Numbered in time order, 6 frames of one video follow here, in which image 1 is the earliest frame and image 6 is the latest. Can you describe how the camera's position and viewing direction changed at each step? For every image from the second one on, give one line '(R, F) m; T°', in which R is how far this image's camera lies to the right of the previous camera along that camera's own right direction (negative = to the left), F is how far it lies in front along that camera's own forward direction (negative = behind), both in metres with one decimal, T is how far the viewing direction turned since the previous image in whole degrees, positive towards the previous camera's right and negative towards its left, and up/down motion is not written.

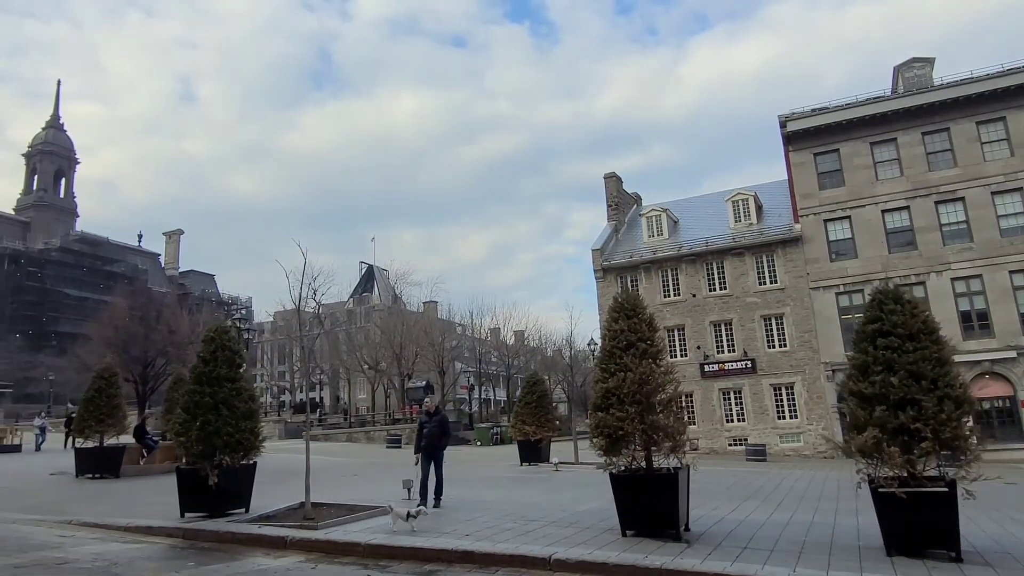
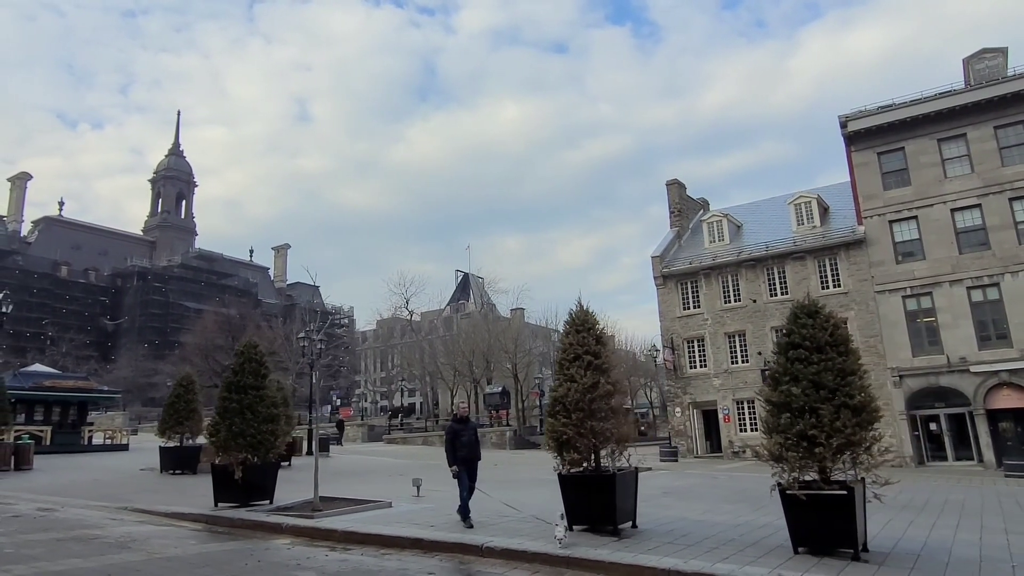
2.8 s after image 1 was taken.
(+1.8, -0.9) m; -8°
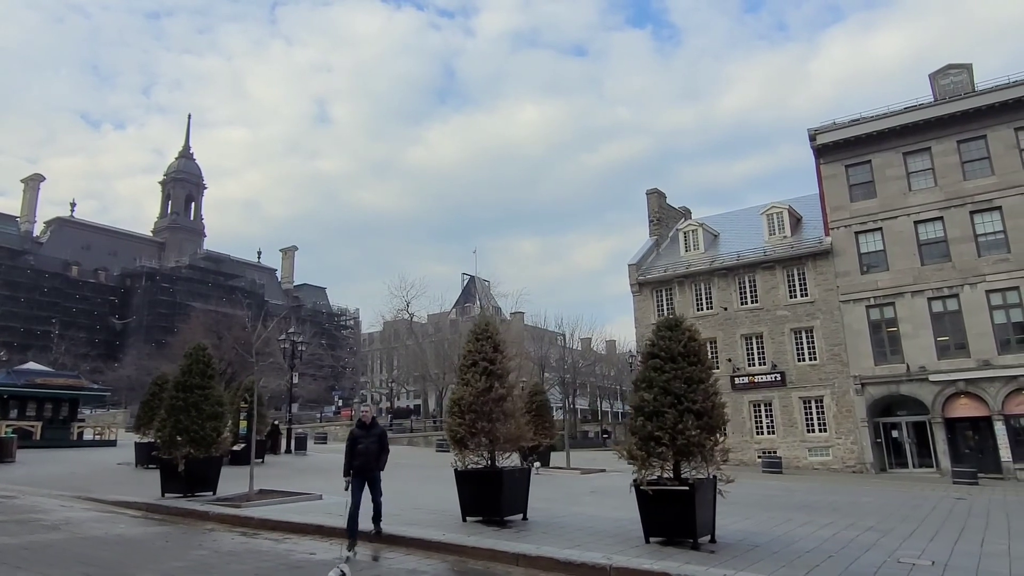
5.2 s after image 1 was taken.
(+1.5, -0.9) m; -1°
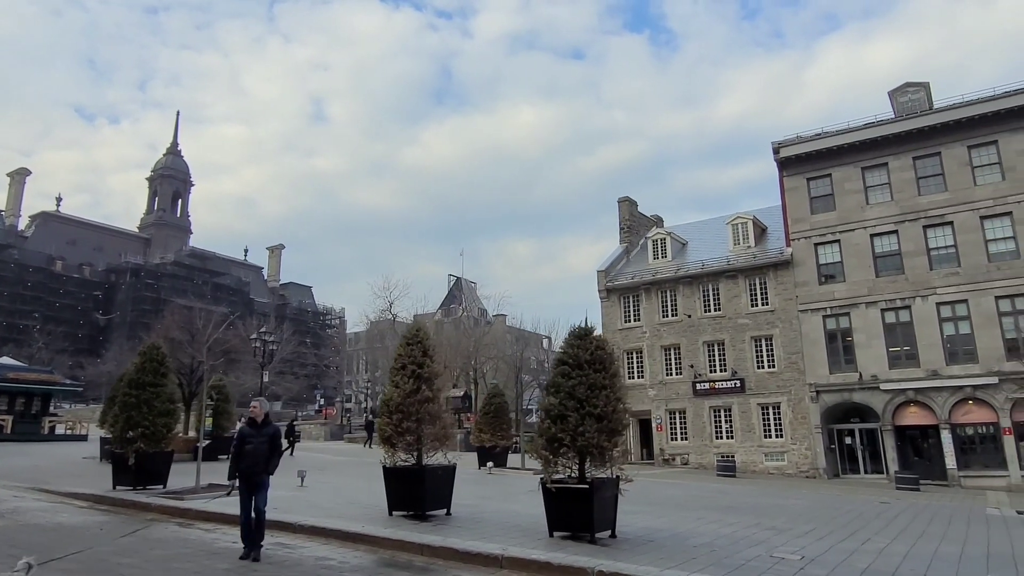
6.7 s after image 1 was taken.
(+0.9, -0.6) m; +1°
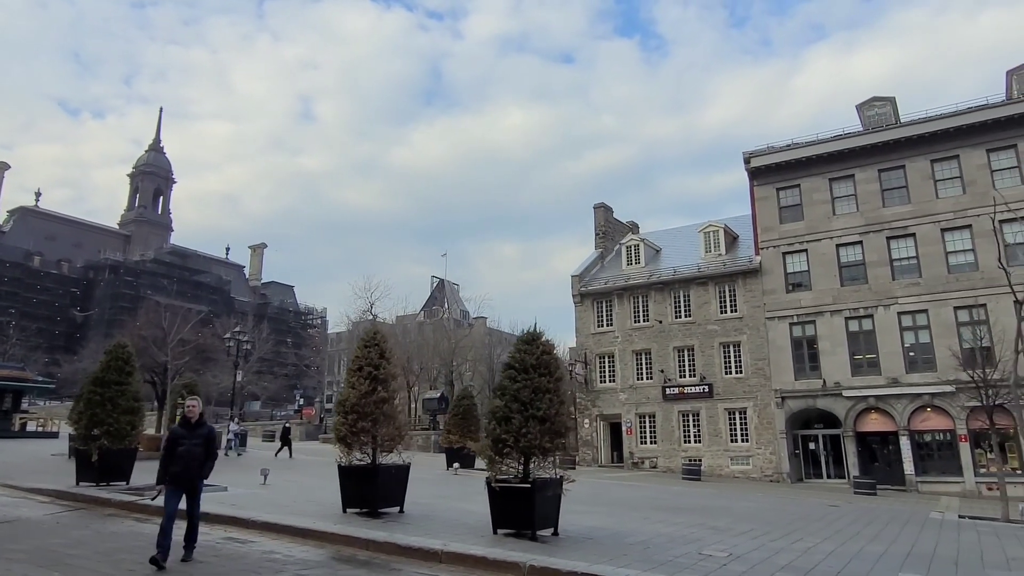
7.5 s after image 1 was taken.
(+0.5, -0.4) m; +1°
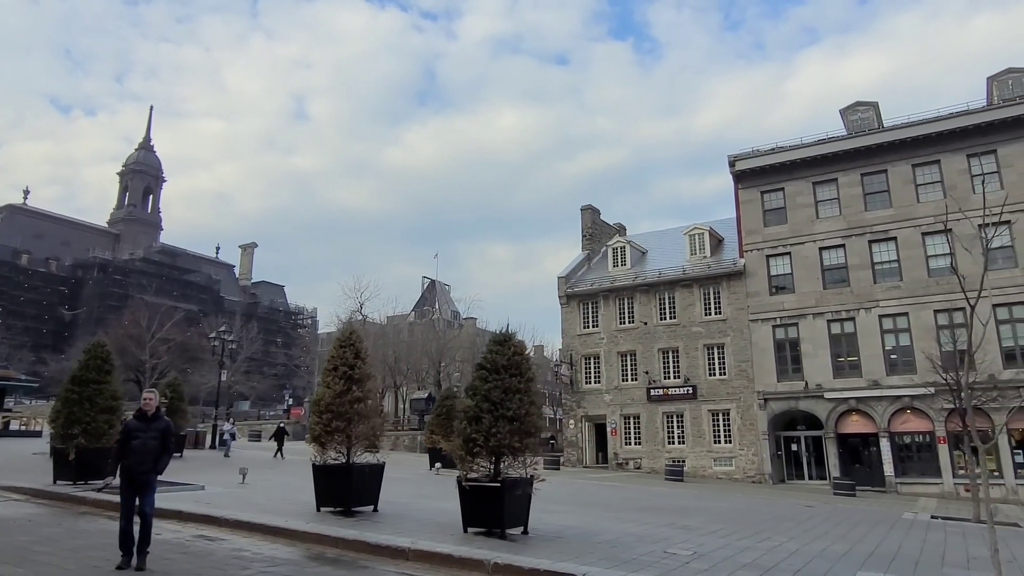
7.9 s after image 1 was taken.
(+0.3, -0.1) m; +1°
